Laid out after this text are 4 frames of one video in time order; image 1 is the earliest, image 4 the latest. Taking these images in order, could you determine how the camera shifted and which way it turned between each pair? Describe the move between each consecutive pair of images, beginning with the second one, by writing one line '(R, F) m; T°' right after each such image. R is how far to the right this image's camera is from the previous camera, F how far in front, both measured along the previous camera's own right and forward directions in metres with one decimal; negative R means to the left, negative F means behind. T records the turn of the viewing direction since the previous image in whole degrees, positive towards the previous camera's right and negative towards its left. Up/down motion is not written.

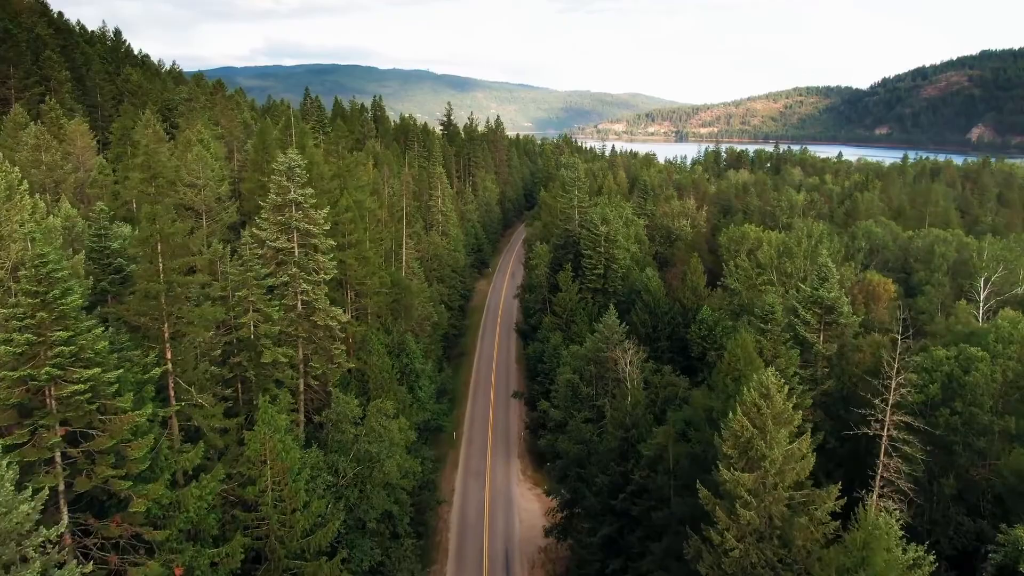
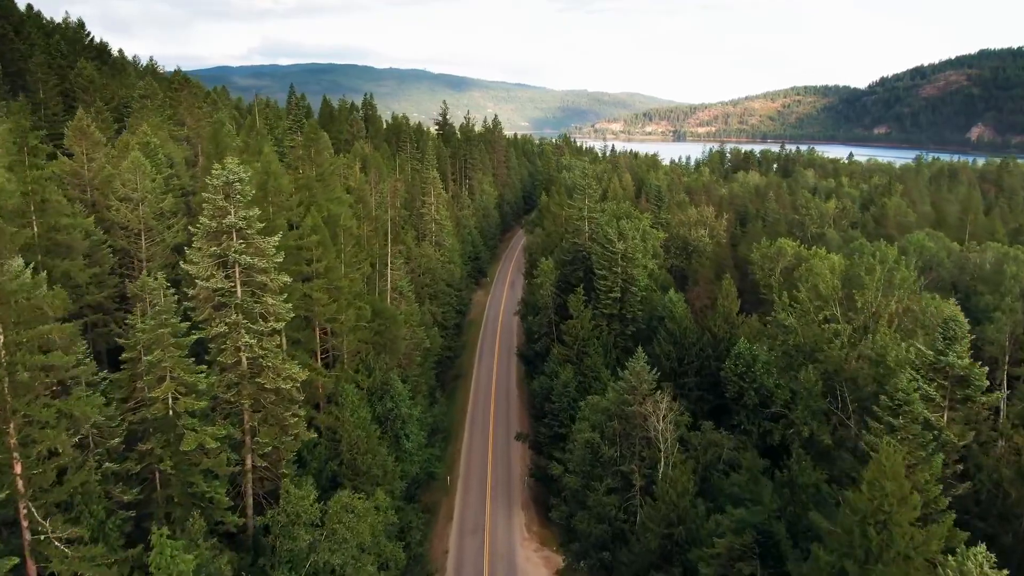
(-0.5, +8.3) m; 0°
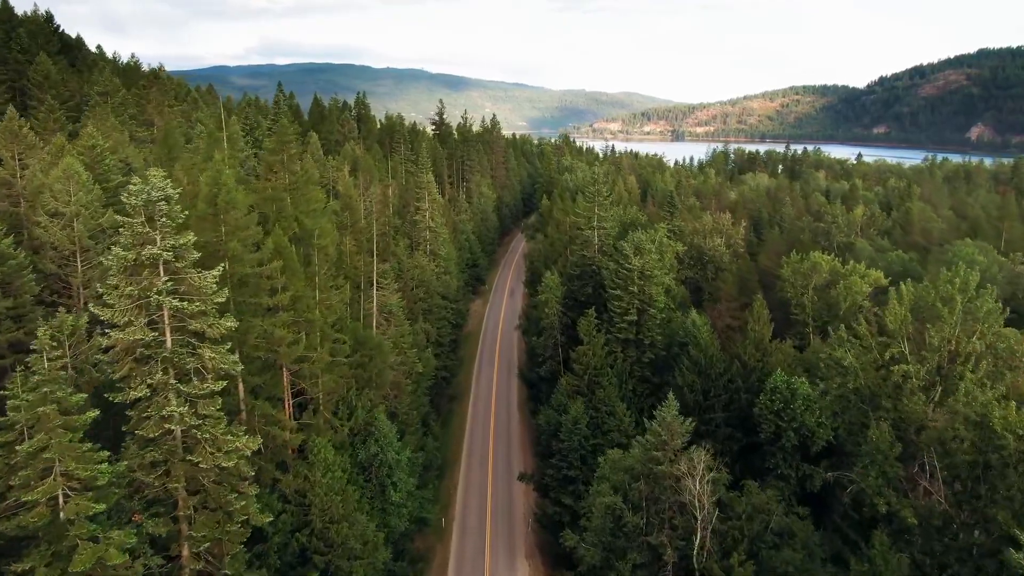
(-0.4, +6.1) m; 0°
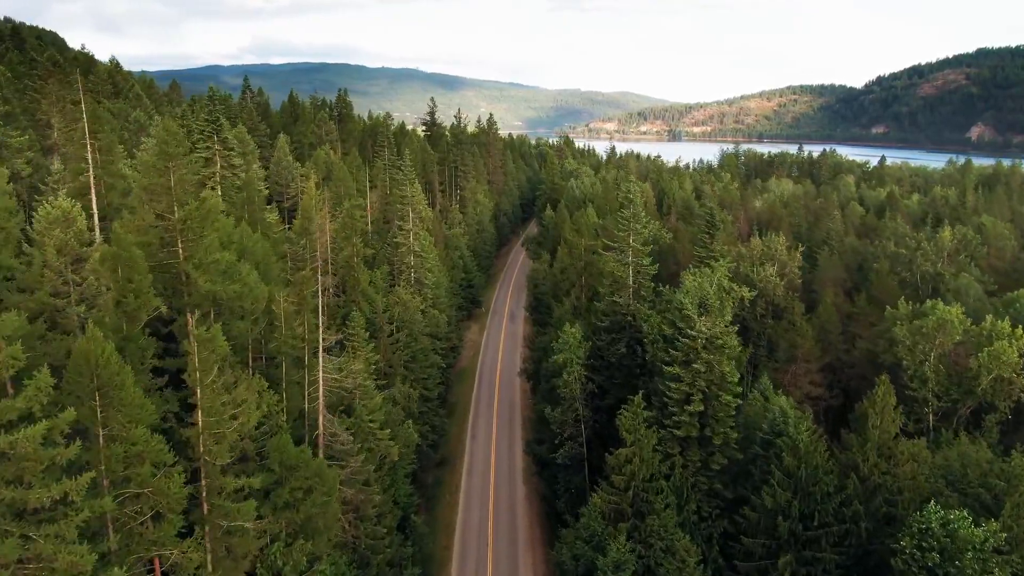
(-0.8, +14.4) m; 0°
